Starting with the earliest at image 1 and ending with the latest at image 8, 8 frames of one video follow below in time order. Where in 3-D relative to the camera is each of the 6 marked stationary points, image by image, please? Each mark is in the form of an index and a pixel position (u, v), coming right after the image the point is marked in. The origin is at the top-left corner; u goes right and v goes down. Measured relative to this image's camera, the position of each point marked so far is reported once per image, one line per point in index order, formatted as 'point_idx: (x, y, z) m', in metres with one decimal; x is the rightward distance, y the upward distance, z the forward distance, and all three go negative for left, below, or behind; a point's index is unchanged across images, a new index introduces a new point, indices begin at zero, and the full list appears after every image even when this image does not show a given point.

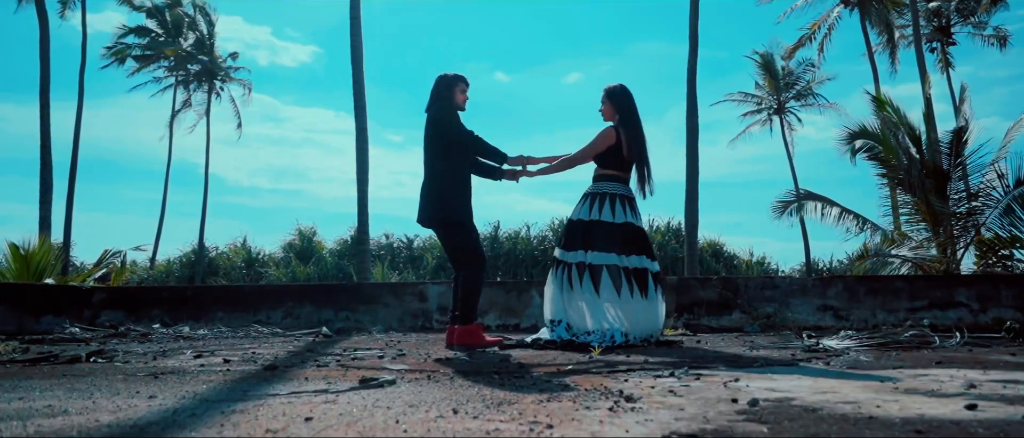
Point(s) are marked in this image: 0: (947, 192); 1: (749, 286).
0: (+9.0, +0.6, +15.2) m
1: (+2.7, -0.8, +8.4) m
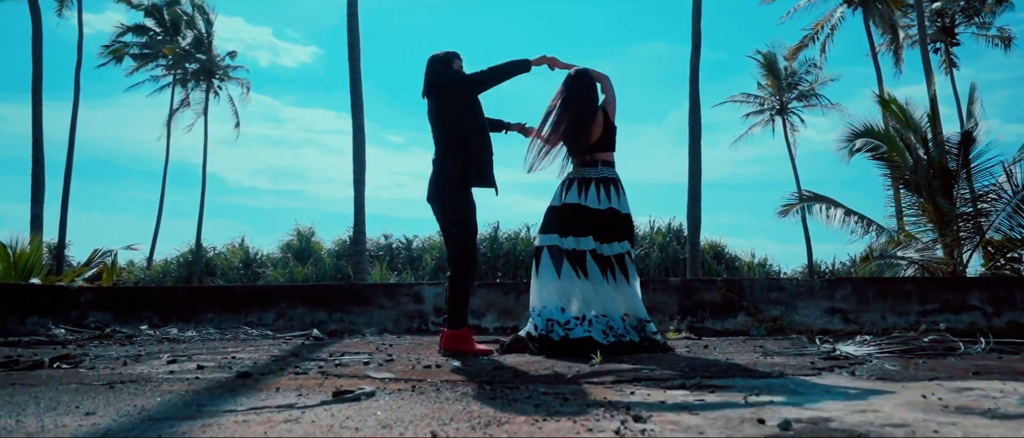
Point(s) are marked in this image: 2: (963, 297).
0: (+9.0, +0.5, +15.0) m
1: (+2.7, -0.8, +8.2) m
2: (+4.8, -0.8, +7.8) m
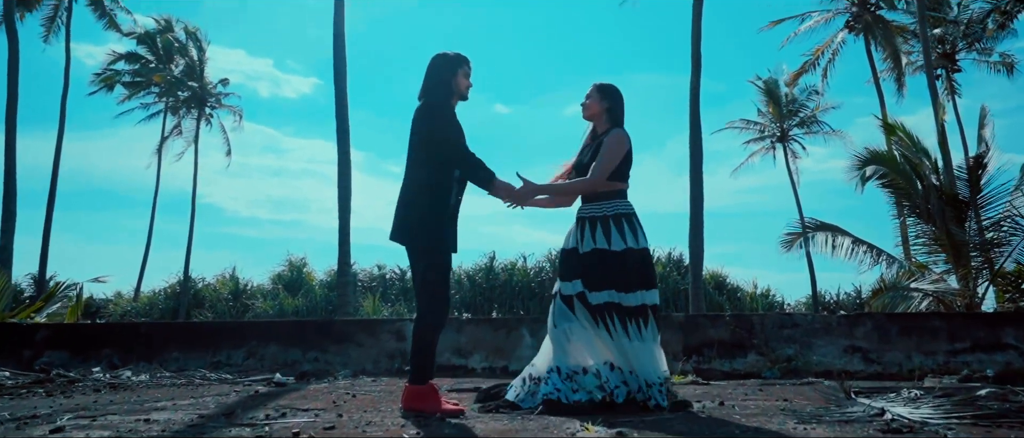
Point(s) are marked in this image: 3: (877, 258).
0: (+8.9, 0.0, +14.3) m
1: (+2.6, -1.1, +7.4) m
2: (+4.7, -1.1, +7.1) m
3: (+7.6, -0.8, +15.2) m
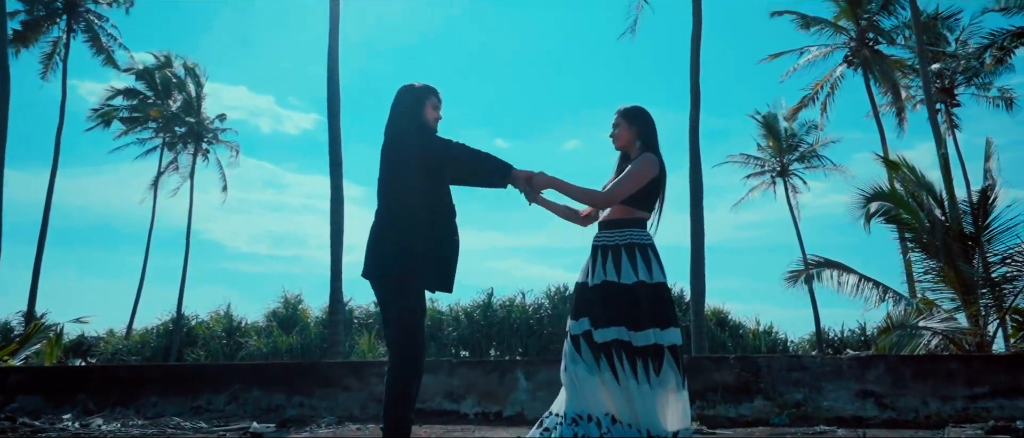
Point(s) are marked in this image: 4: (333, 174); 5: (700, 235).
0: (+8.8, -0.7, +14.0) m
1: (+2.5, -1.4, +7.1) m
2: (+4.6, -1.5, +6.7) m
3: (+7.5, -1.5, +14.8) m
4: (-3.4, +0.9, +14.0) m
5: (+5.0, -0.4, +19.4) m
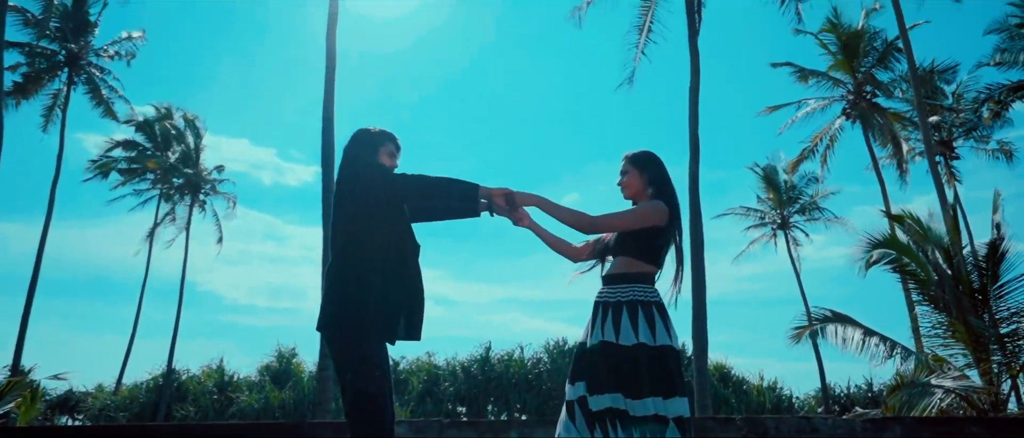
0: (+8.8, -1.7, +13.6) m
1: (+2.5, -1.9, +6.7) m
2: (+4.6, -1.9, +6.3) m
3: (+7.4, -2.6, +14.4) m
4: (-3.5, -0.1, +13.7) m
5: (+4.9, -1.8, +19.0) m
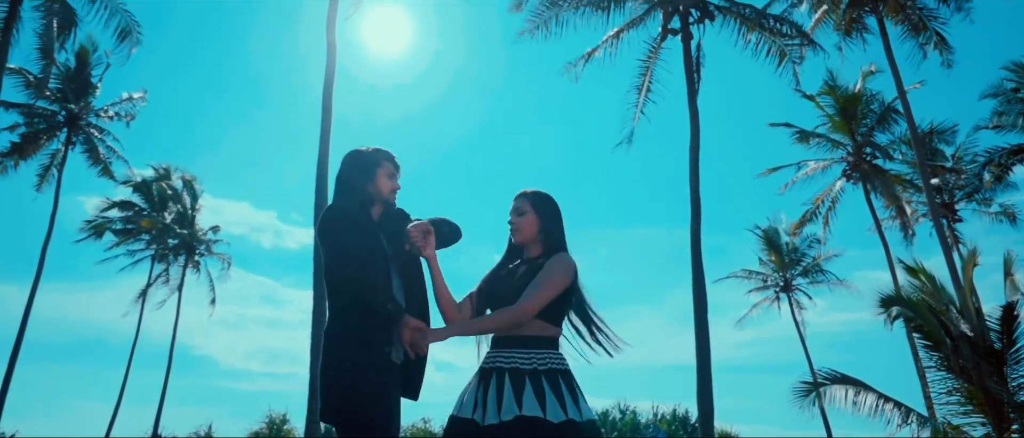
0: (+8.7, -2.8, +13.0) m
1: (+2.4, -2.4, +6.1) m
2: (+4.5, -2.4, +5.7) m
3: (+7.4, -3.7, +13.8) m
4: (-3.5, -1.2, +13.3) m
5: (+4.9, -3.3, +18.4) m
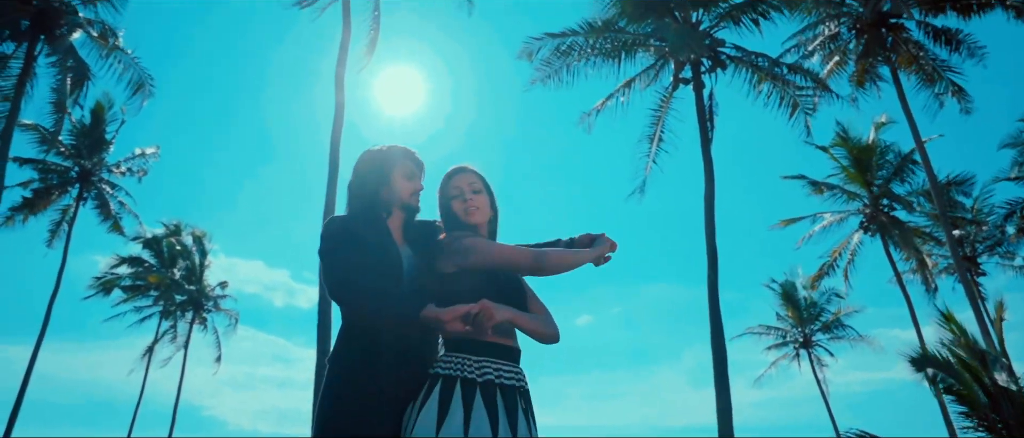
0: (+8.9, -3.7, +12.3) m
1: (+2.5, -2.7, +5.5) m
2: (+4.6, -2.6, +5.1) m
3: (+7.6, -4.6, +13.0) m
4: (-3.3, -2.1, +12.8) m
5: (+5.1, -4.6, +17.7) m
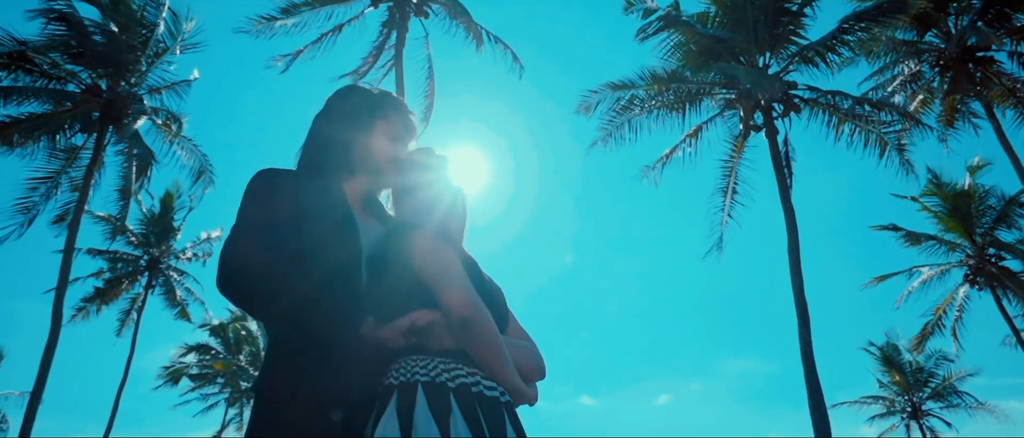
0: (+10.0, -4.1, +10.0) m
1: (+3.0, -2.7, +4.0) m
2: (+5.0, -2.5, +3.4) m
3: (+8.8, -5.2, +10.7) m
4: (-2.1, -3.2, +11.8) m
5: (+6.8, -5.8, +15.6) m
